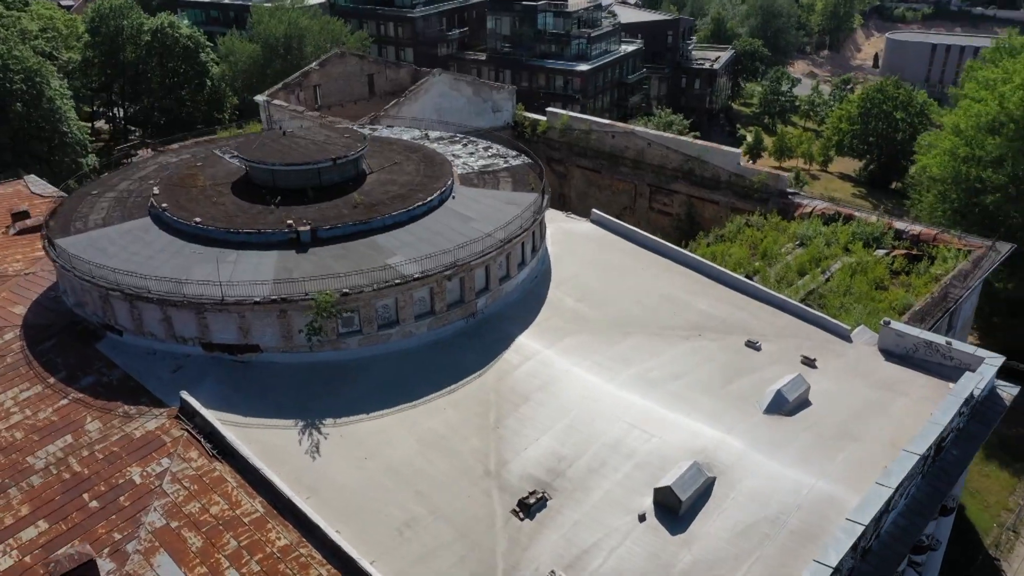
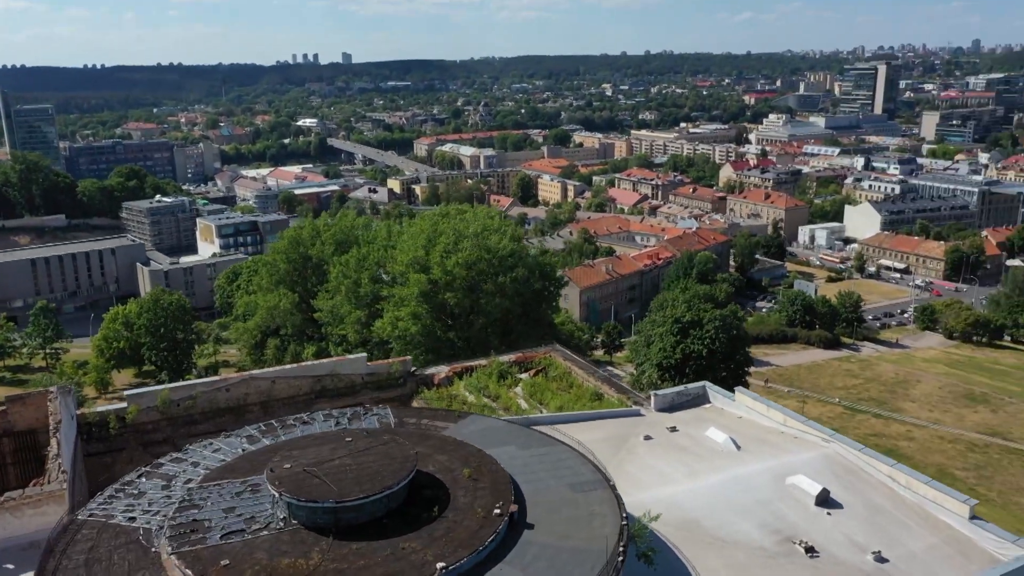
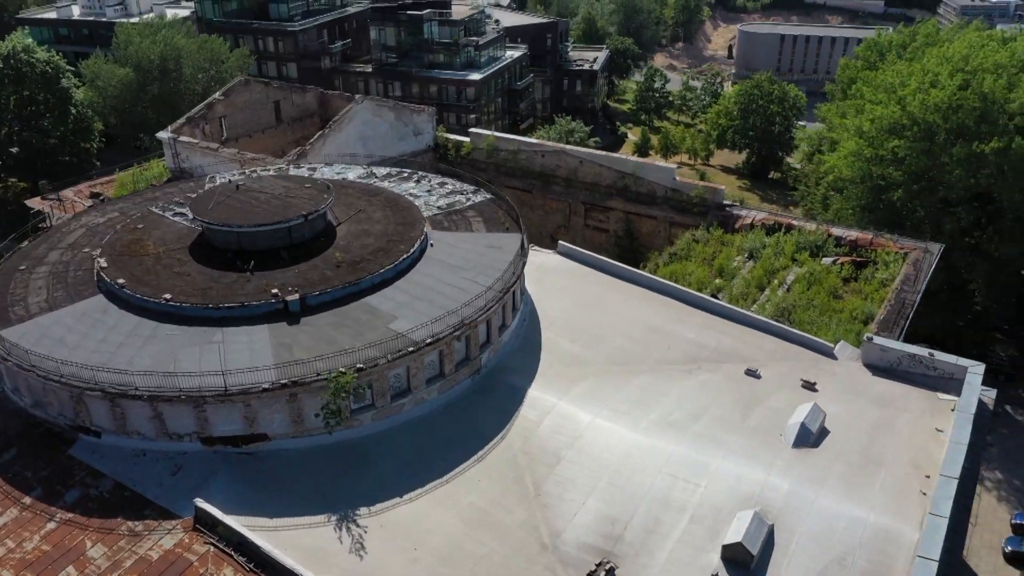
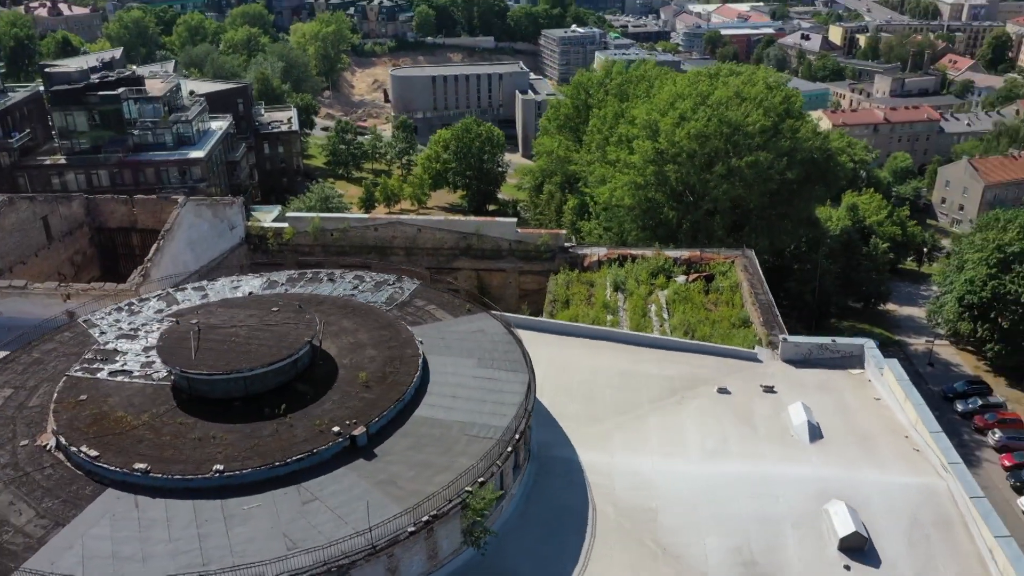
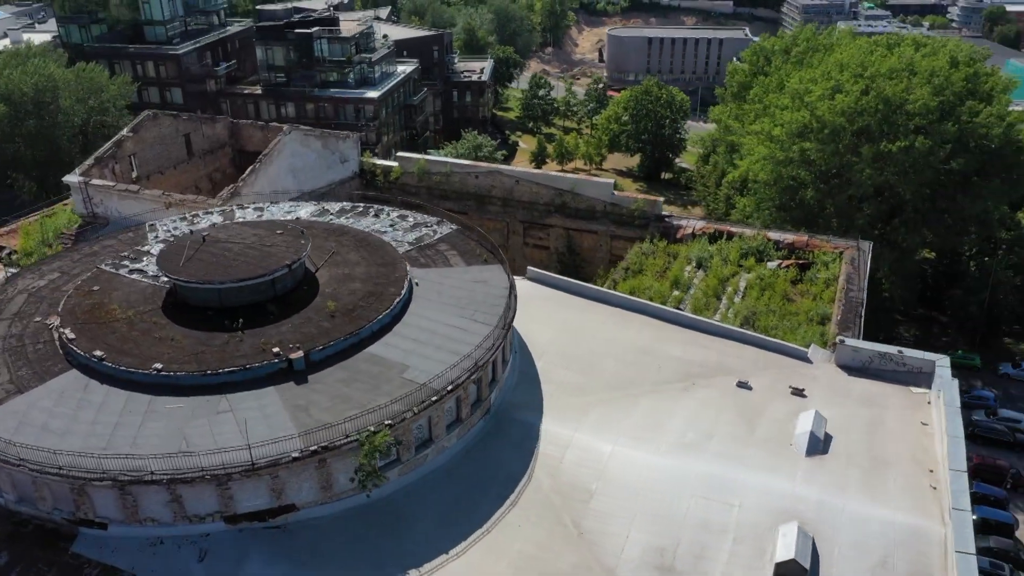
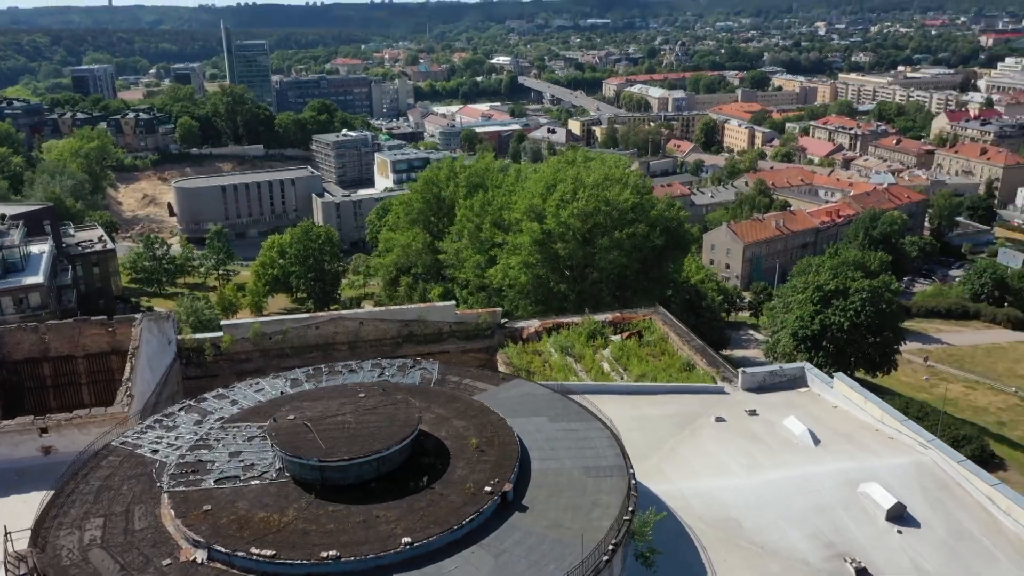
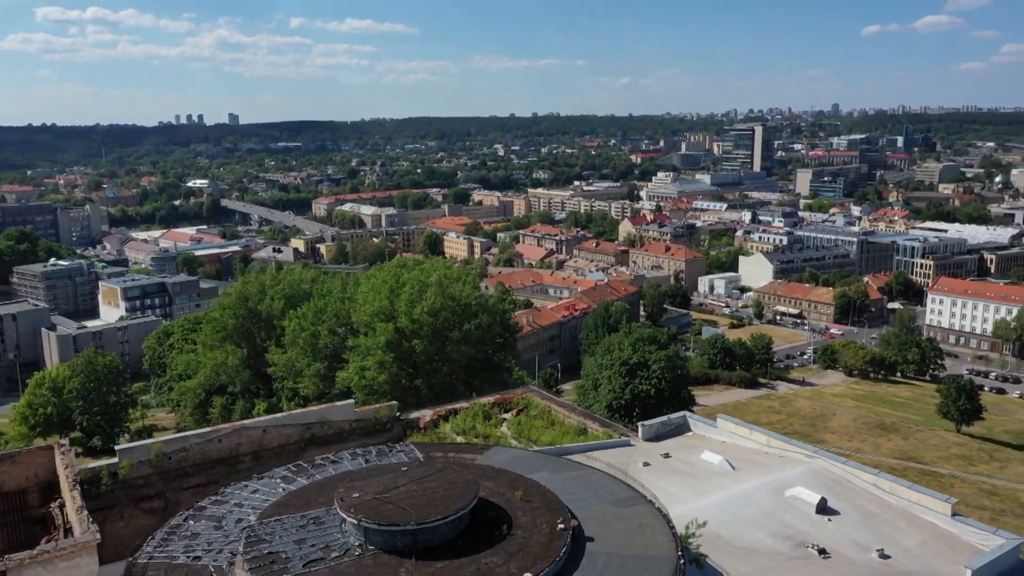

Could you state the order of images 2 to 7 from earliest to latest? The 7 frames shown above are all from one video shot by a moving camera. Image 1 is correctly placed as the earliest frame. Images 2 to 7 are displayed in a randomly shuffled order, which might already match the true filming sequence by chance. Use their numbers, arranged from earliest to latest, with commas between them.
3, 5, 4, 6, 2, 7
